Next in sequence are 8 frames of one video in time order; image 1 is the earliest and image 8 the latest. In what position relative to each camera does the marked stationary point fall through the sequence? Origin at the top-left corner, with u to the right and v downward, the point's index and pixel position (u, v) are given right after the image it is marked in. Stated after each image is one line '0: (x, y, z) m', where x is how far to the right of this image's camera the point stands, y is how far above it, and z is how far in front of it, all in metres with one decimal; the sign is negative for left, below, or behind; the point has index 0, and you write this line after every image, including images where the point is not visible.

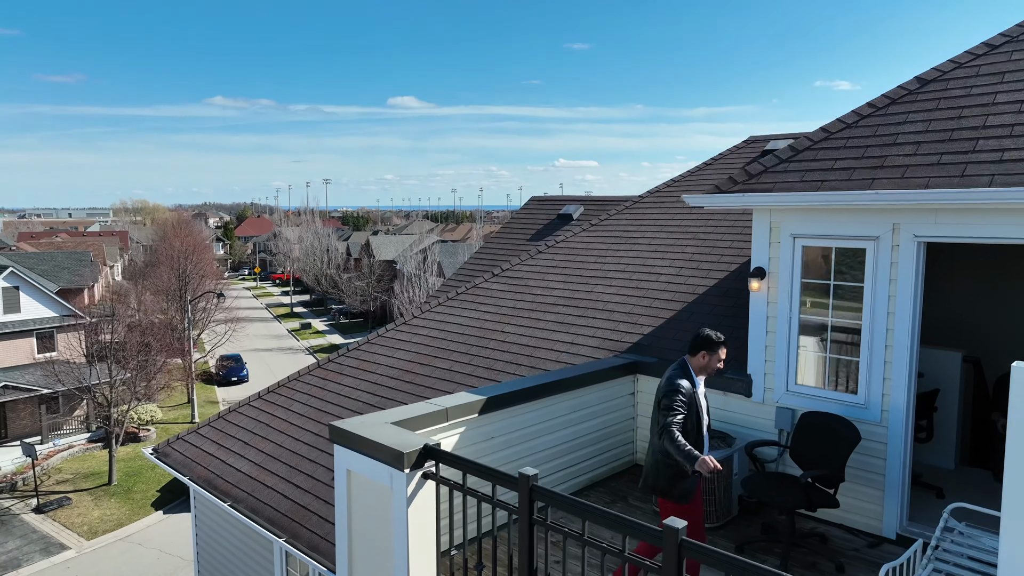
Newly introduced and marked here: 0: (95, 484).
0: (-10.6, -5.0, +15.7) m
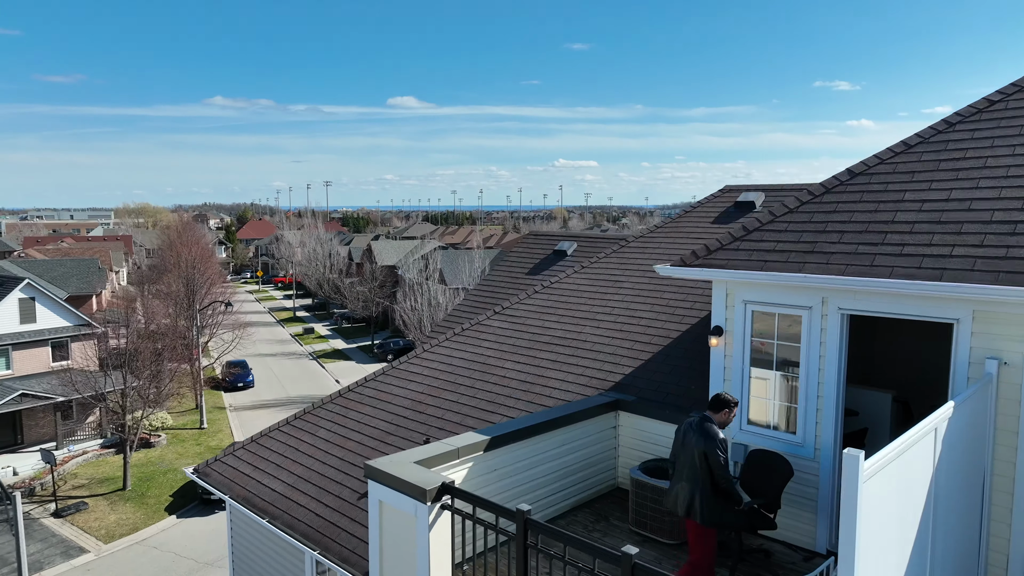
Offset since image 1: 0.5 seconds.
0: (-10.6, -5.3, +16.2) m
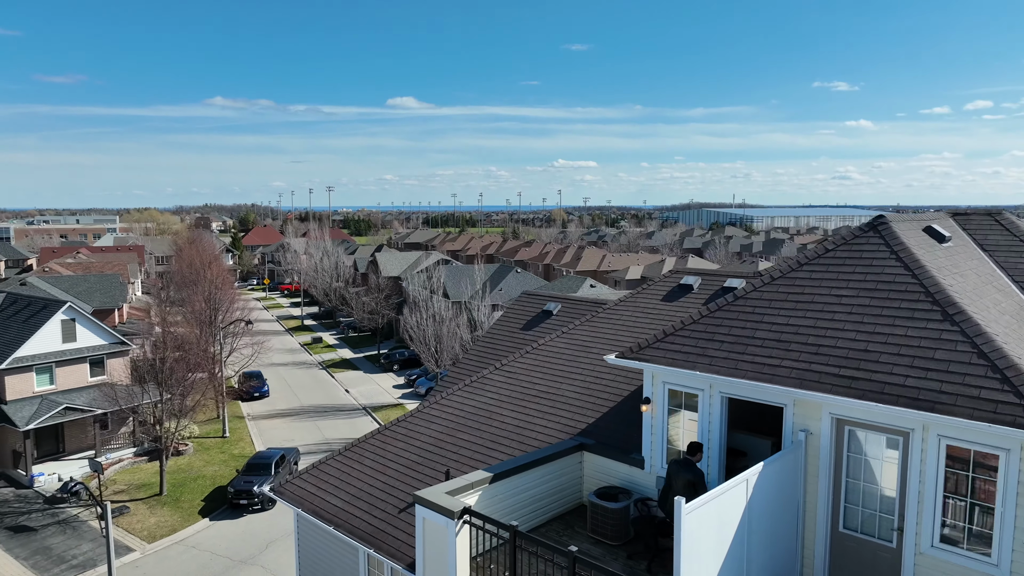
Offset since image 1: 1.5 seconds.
0: (-10.6, -6.0, +18.0) m
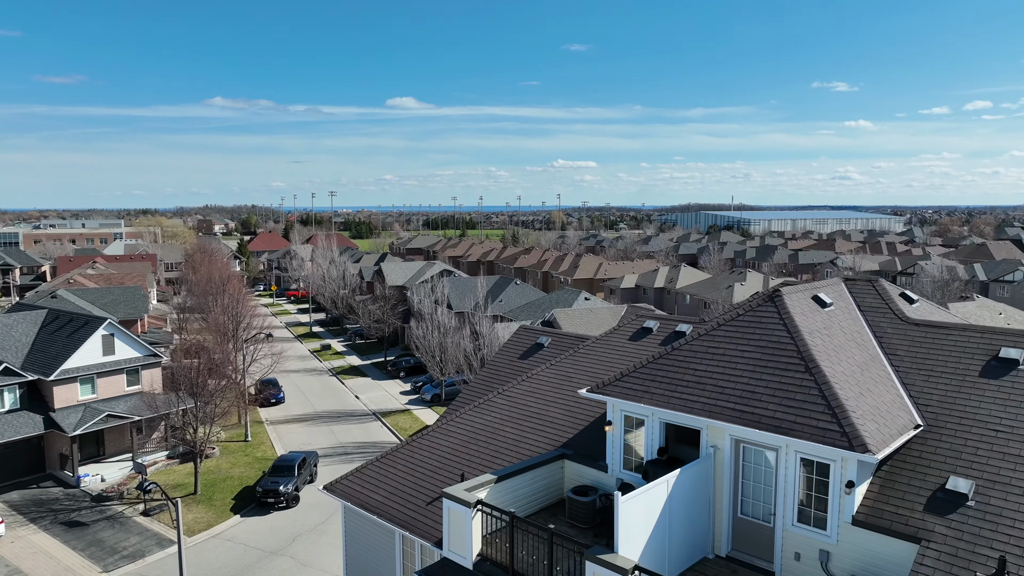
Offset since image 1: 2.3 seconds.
0: (-10.6, -6.6, +19.9) m
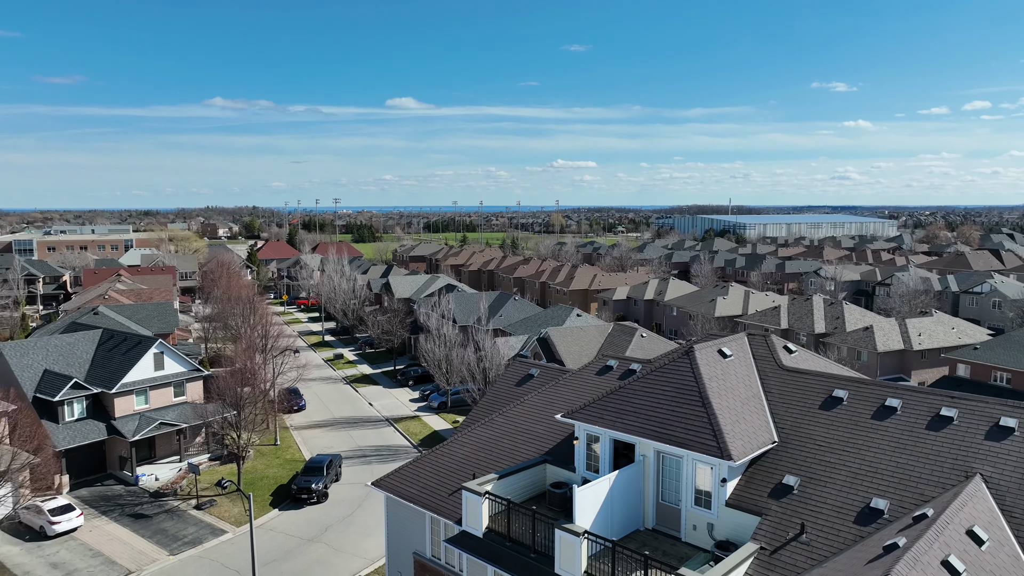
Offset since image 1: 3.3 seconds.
0: (-10.7, -7.6, +23.1) m
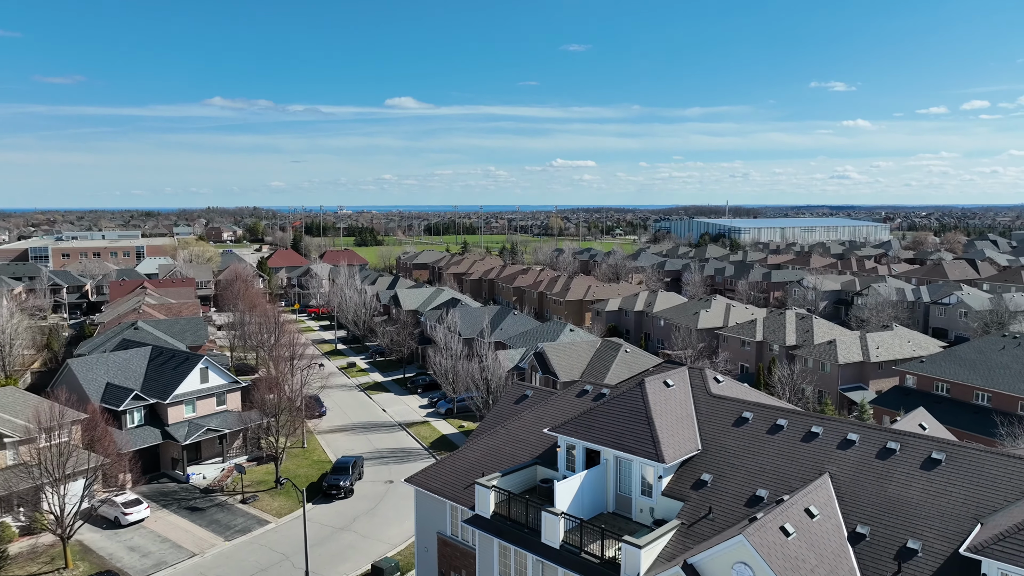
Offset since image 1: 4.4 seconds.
0: (-10.7, -8.7, +26.9) m
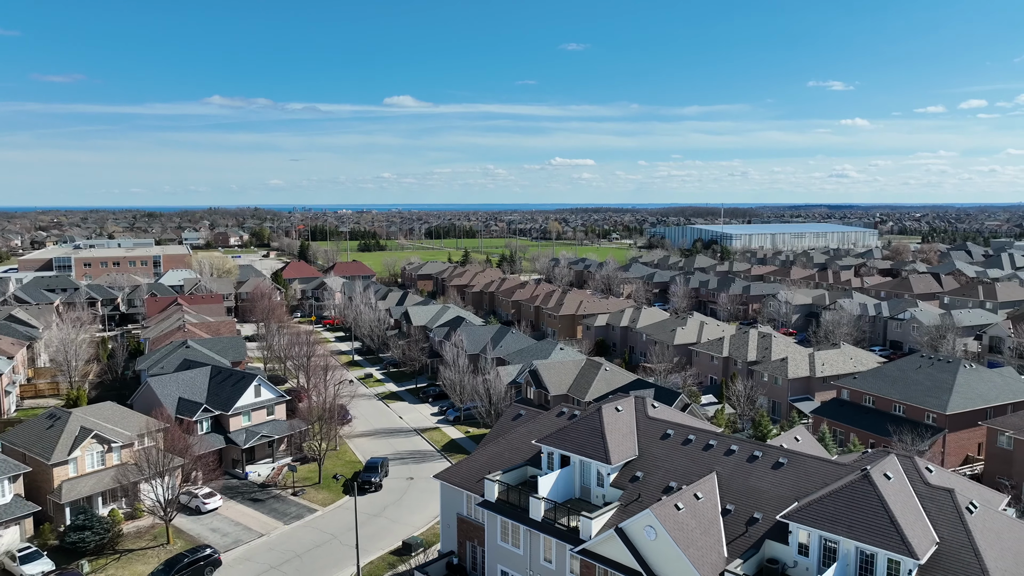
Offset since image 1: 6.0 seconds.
0: (-10.8, -10.5, +33.1) m
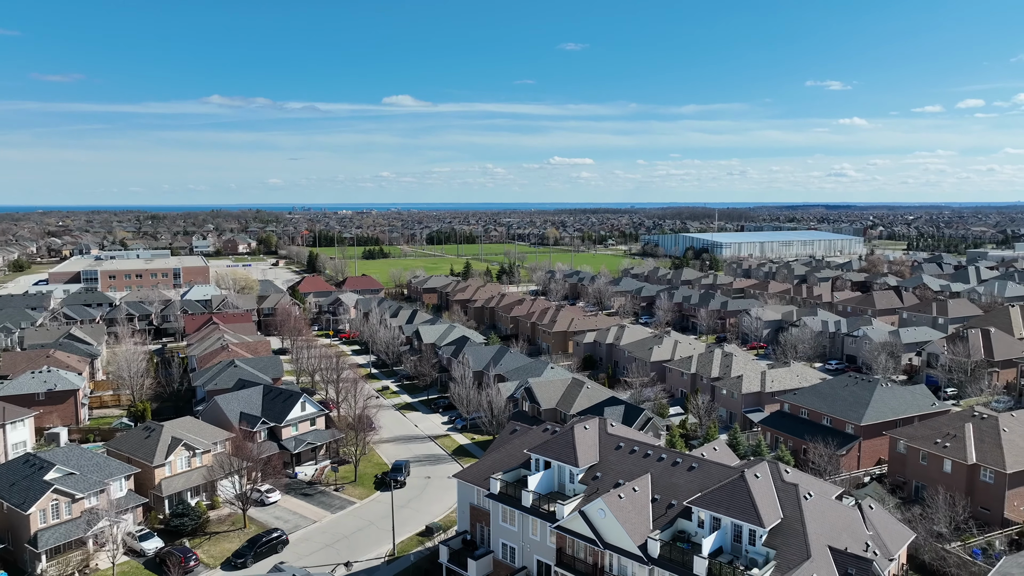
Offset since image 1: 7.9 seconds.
0: (-10.9, -12.8, +41.0) m
